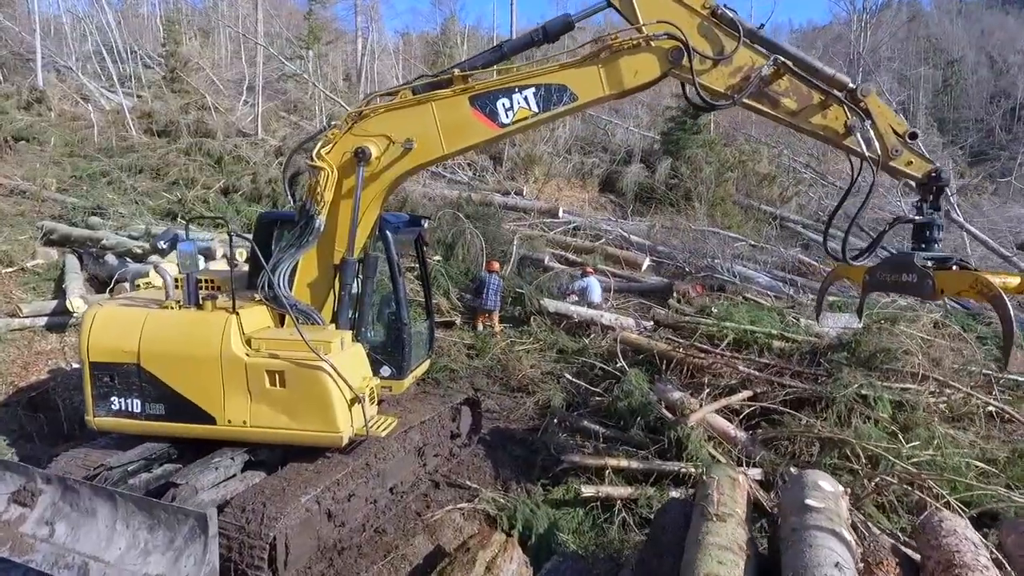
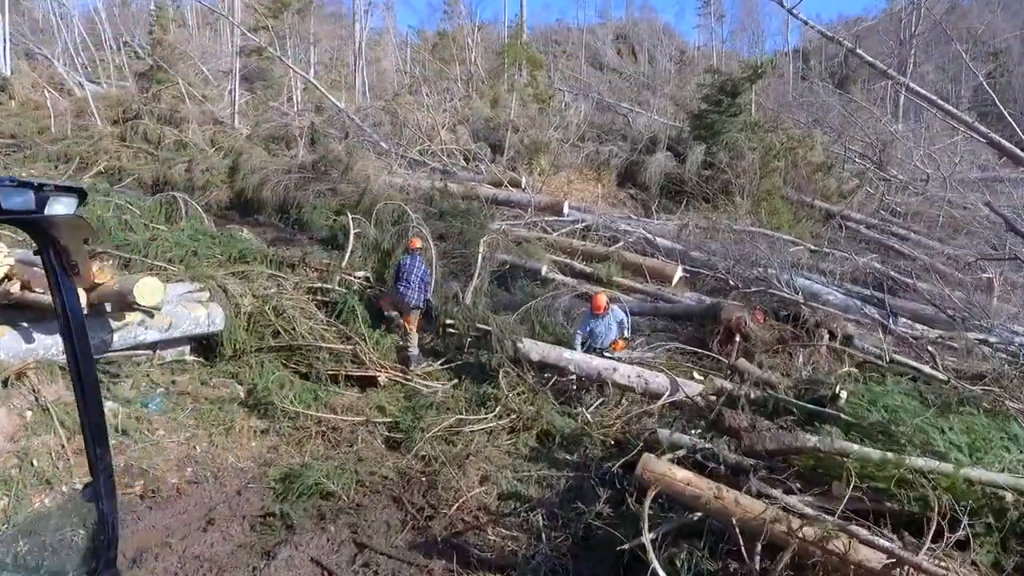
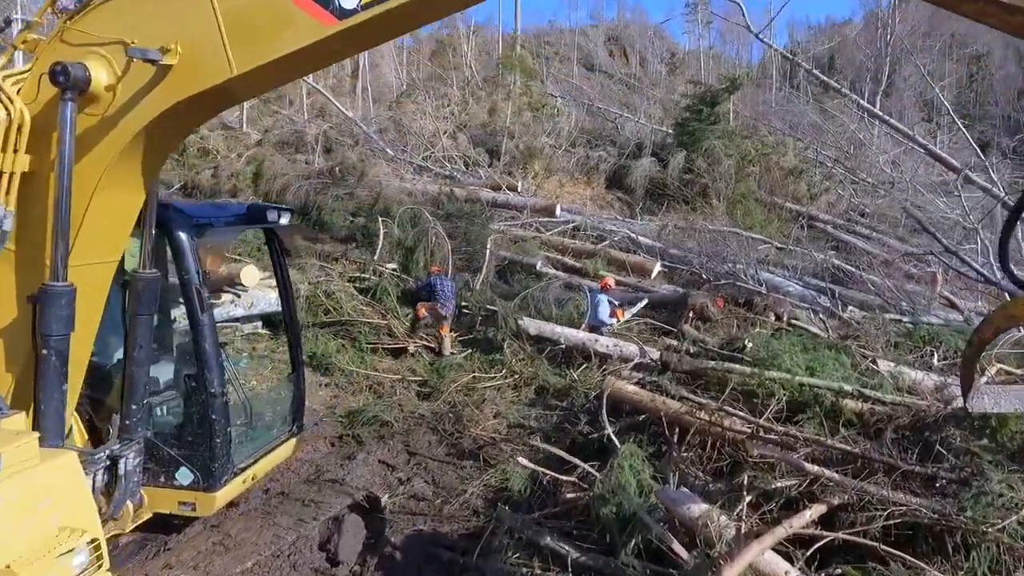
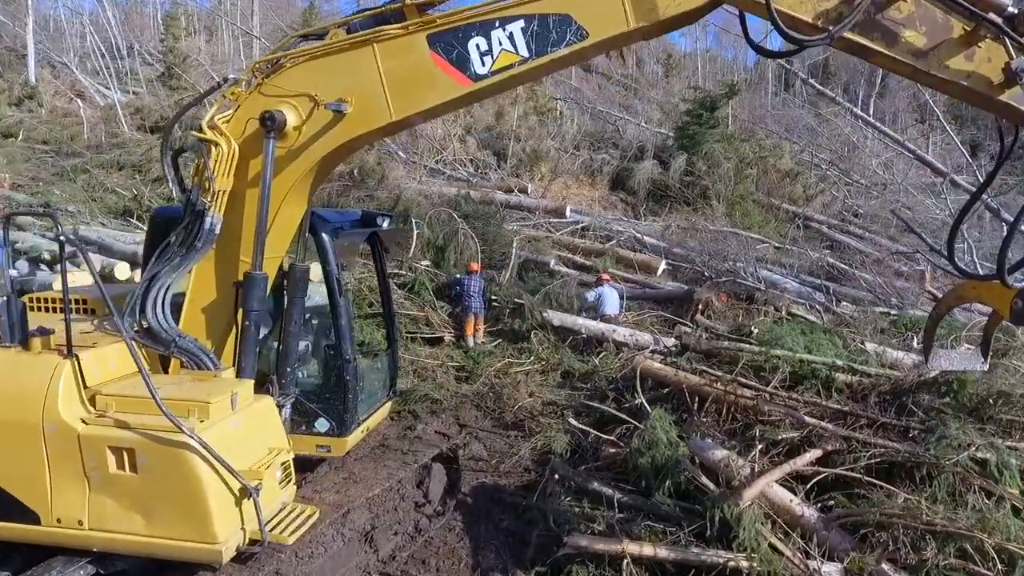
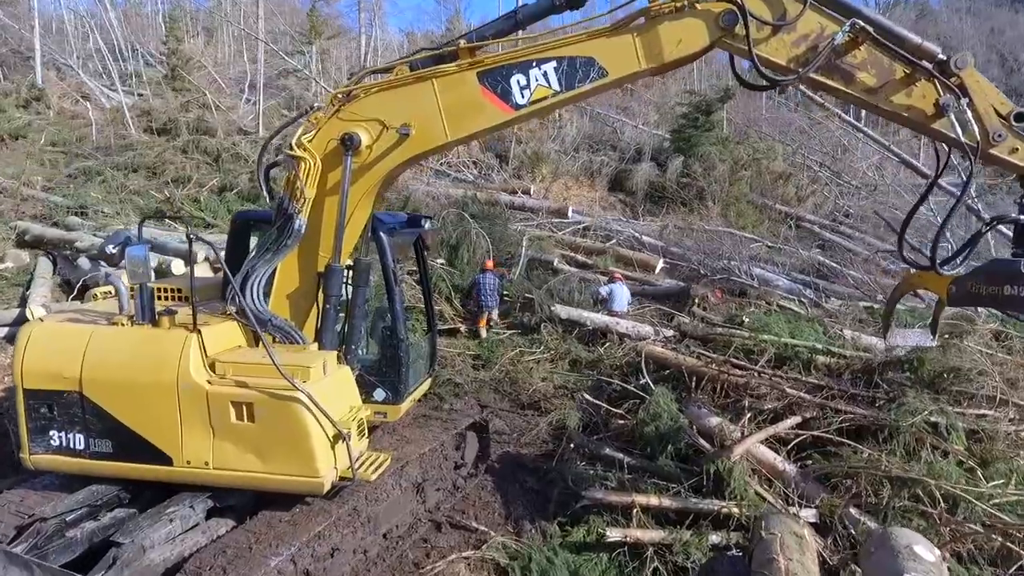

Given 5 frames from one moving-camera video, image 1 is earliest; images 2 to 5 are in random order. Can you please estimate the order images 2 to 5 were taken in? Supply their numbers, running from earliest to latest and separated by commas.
5, 4, 3, 2
